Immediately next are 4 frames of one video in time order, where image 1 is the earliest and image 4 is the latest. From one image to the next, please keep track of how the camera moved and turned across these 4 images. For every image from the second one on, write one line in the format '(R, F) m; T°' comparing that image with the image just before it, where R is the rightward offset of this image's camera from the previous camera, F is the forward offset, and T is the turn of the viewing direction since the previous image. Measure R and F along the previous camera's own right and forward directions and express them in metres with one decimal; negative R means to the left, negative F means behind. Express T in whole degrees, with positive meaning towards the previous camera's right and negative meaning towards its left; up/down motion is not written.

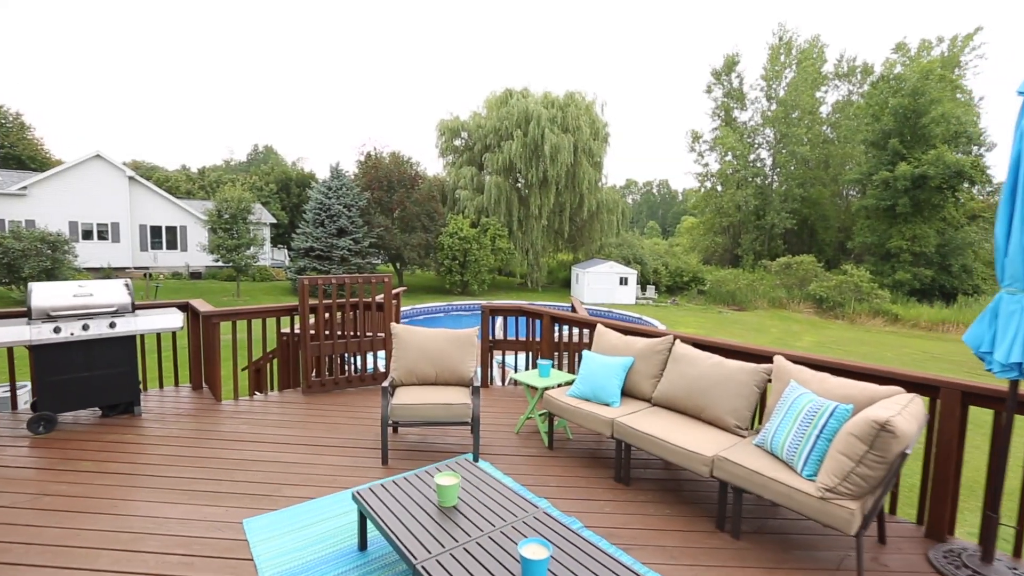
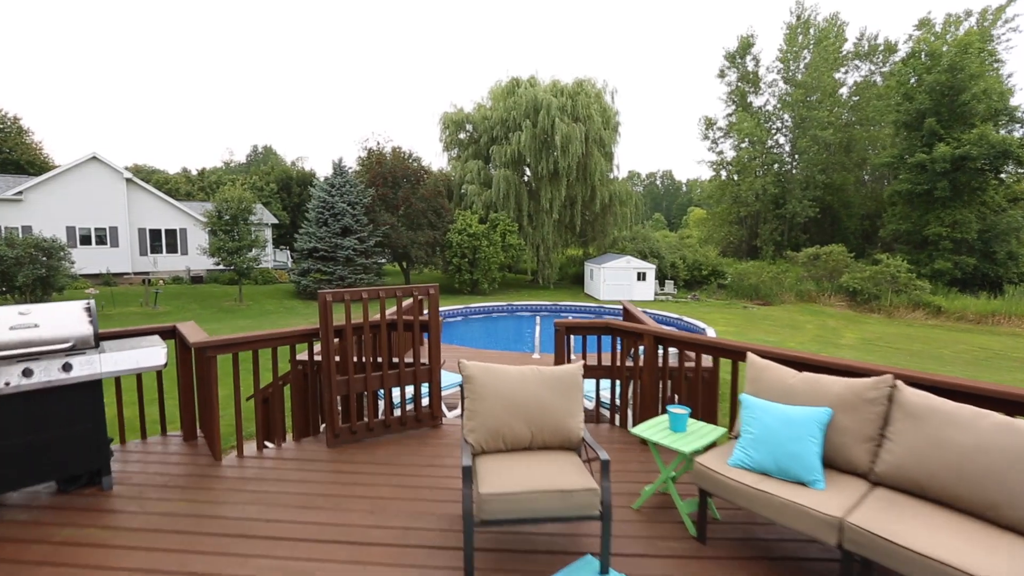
(-0.5, +0.9) m; 0°
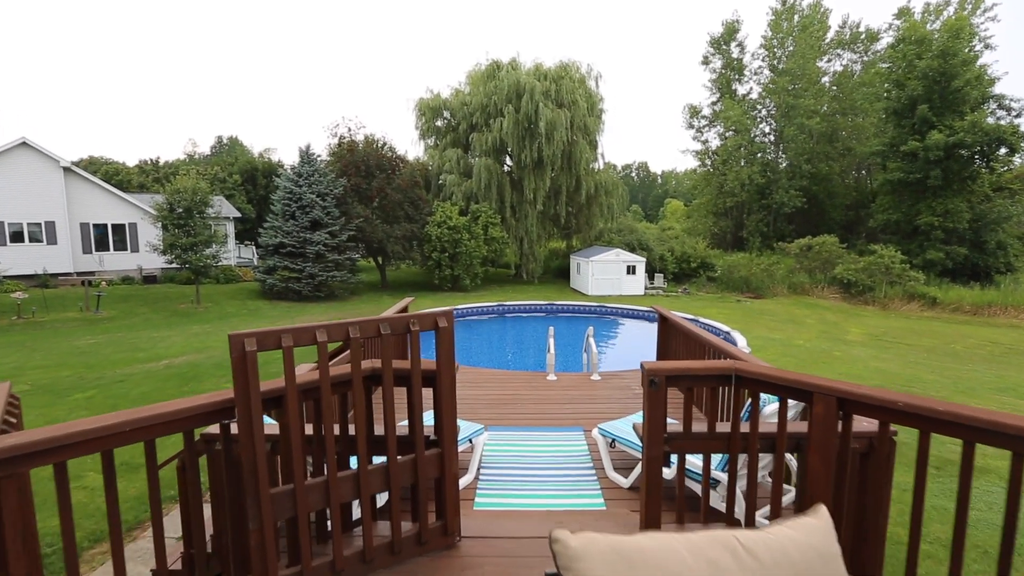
(-0.3, +1.3) m; +3°
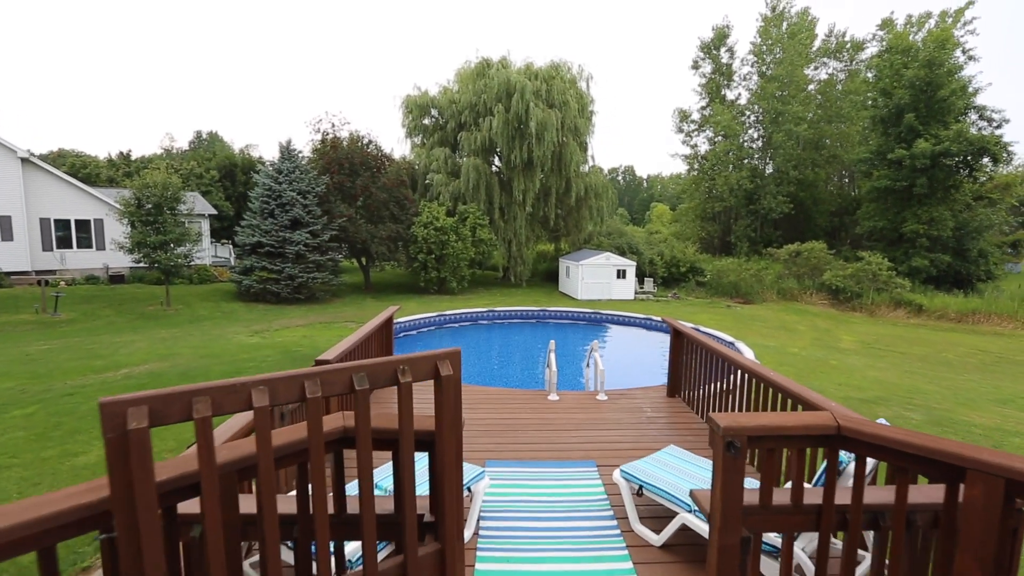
(-0.1, +0.5) m; +2°
